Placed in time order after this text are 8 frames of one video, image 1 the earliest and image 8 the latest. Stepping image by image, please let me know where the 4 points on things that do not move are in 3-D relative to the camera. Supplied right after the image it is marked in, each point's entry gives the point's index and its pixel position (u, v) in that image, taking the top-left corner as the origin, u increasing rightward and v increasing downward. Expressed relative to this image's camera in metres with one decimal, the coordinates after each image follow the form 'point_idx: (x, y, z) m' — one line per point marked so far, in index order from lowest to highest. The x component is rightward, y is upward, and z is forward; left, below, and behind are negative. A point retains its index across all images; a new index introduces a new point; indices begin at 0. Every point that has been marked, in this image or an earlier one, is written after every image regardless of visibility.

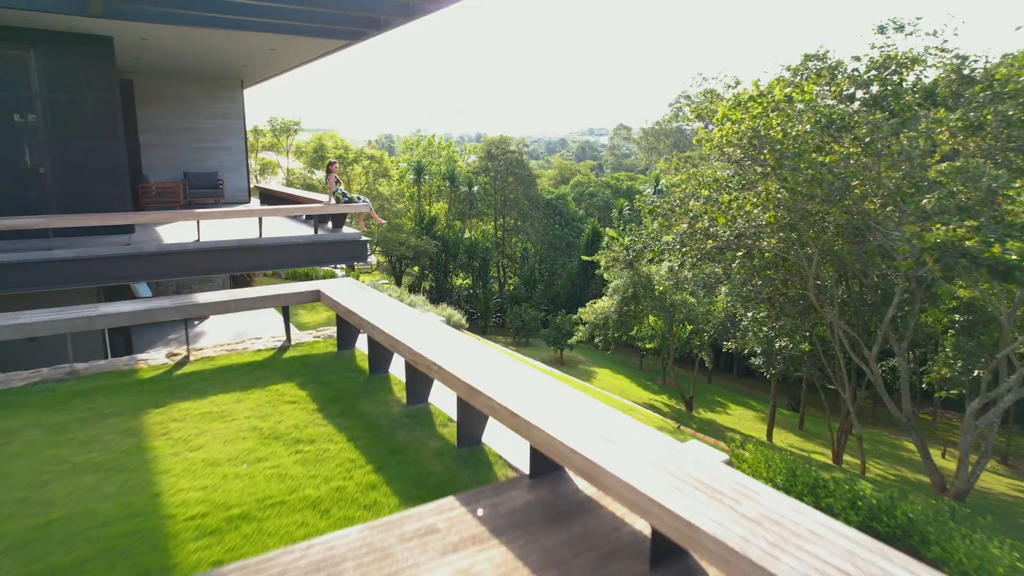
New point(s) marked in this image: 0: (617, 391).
0: (+2.8, -2.8, +19.0) m
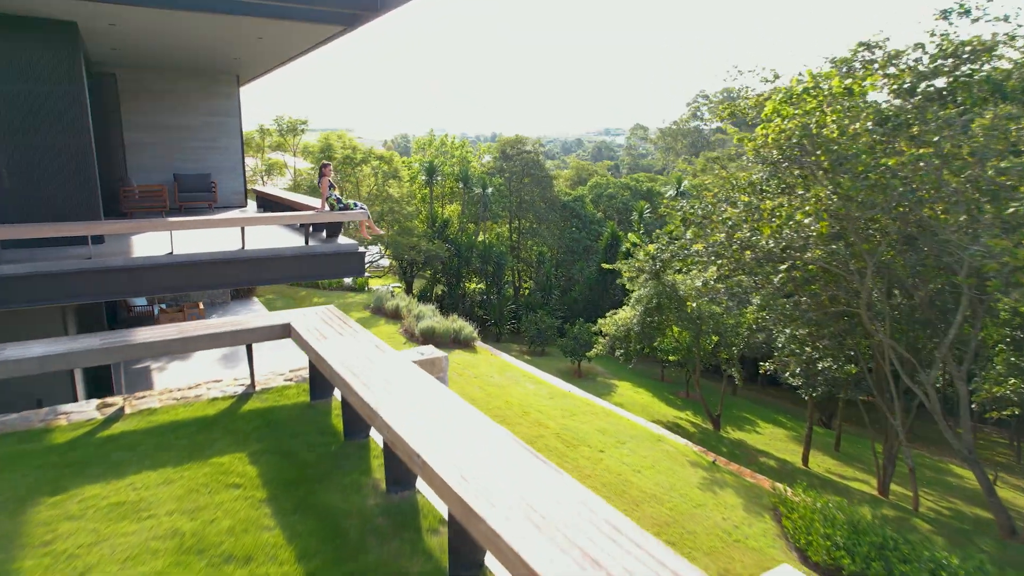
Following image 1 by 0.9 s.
0: (+3.2, -3.0, +17.9) m
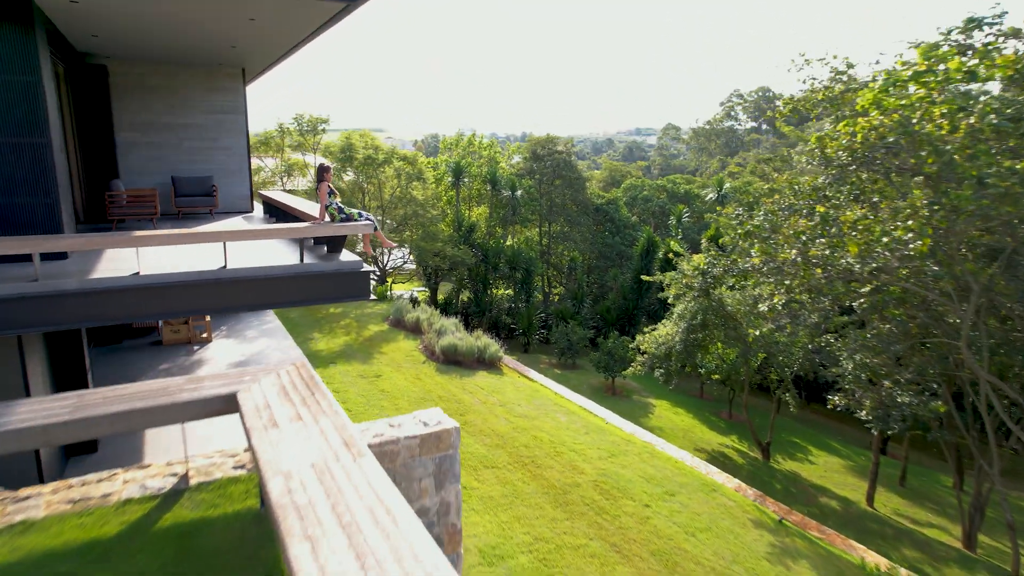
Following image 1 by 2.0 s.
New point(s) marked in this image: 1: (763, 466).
0: (+3.9, -3.3, +16.4) m
1: (+5.1, -3.6, +14.4) m
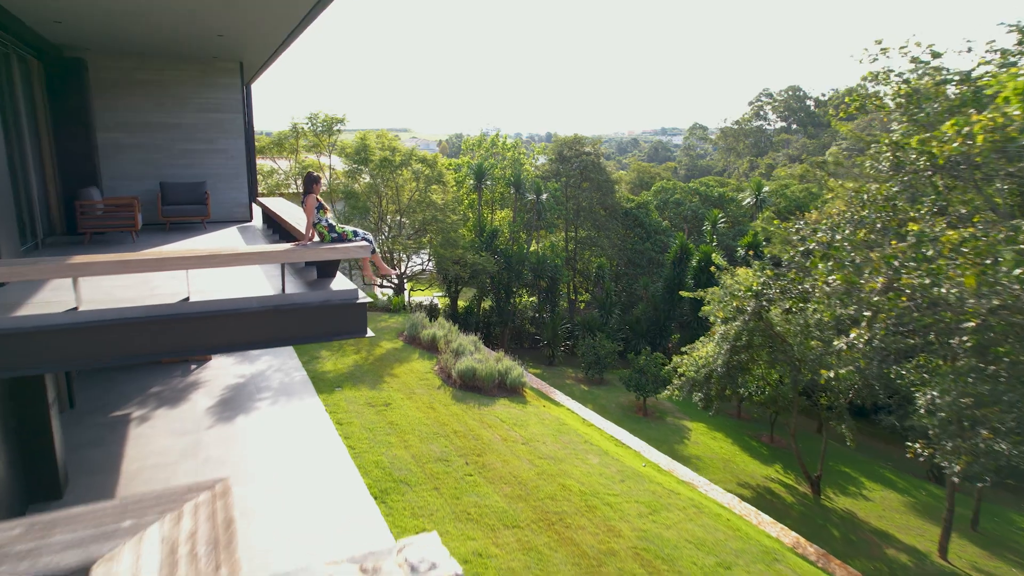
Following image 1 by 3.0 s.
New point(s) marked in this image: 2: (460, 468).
0: (+4.4, -3.6, +14.9) m
1: (+5.5, -3.9, +12.9) m
2: (-0.7, -2.3, +9.0) m
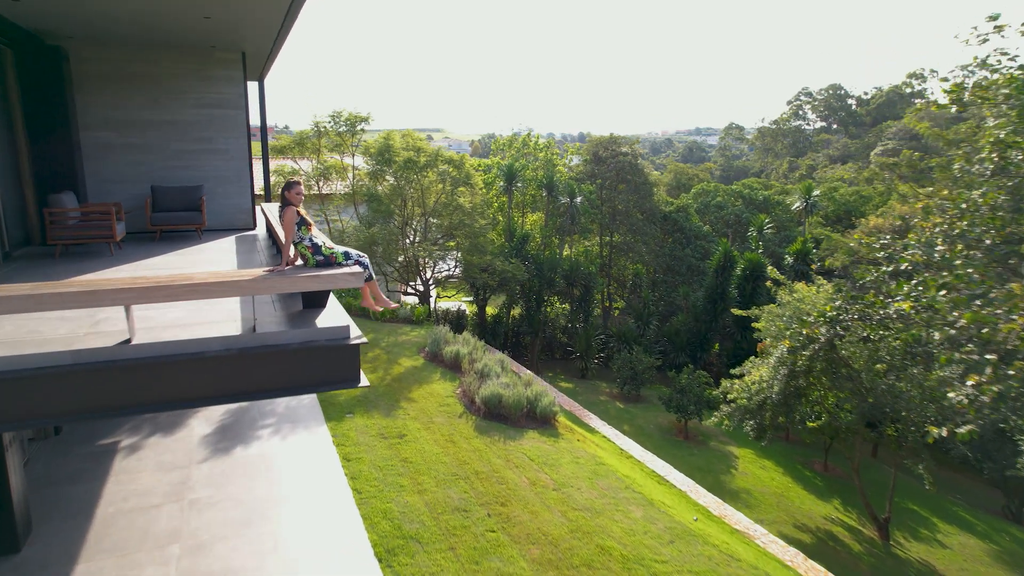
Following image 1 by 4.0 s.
0: (+4.9, -3.9, +13.4) m
1: (+6.0, -4.2, +11.3) m
2: (-0.3, -2.5, +7.7) m
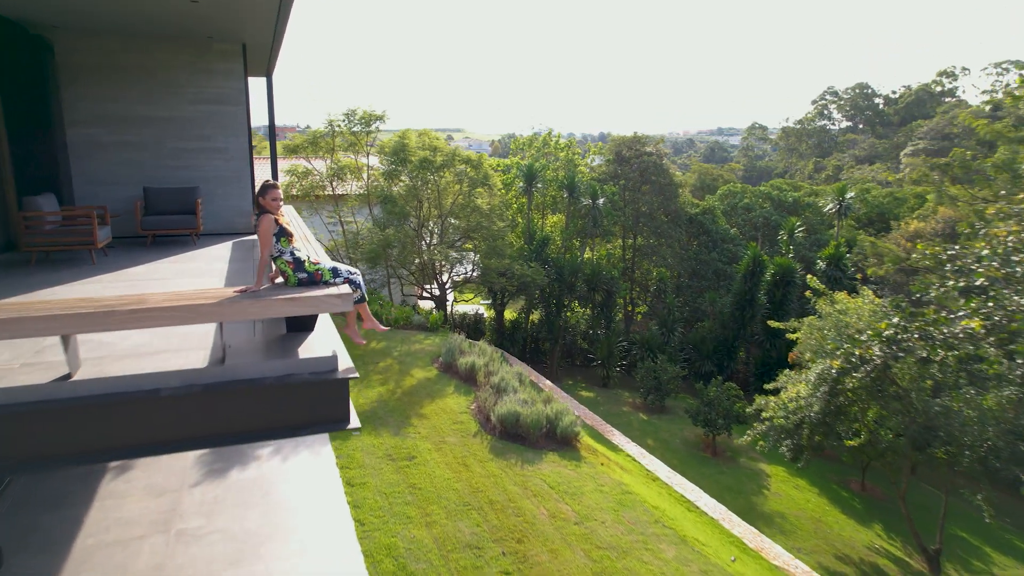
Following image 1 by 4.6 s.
0: (+5.2, -4.1, +12.5) m
1: (+6.2, -4.4, +10.4) m
2: (-0.2, -2.7, +7.0) m
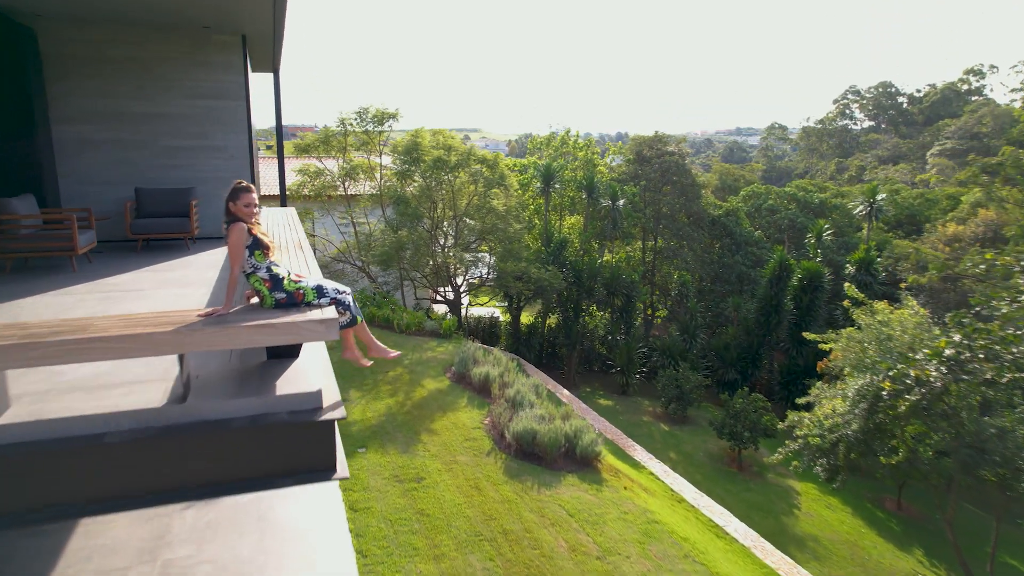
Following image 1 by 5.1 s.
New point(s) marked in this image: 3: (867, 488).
0: (+5.5, -4.2, +11.7) m
1: (+6.4, -4.6, +9.6) m
2: (0.0, -2.8, +6.3) m
3: (+7.3, -4.1, +14.6) m
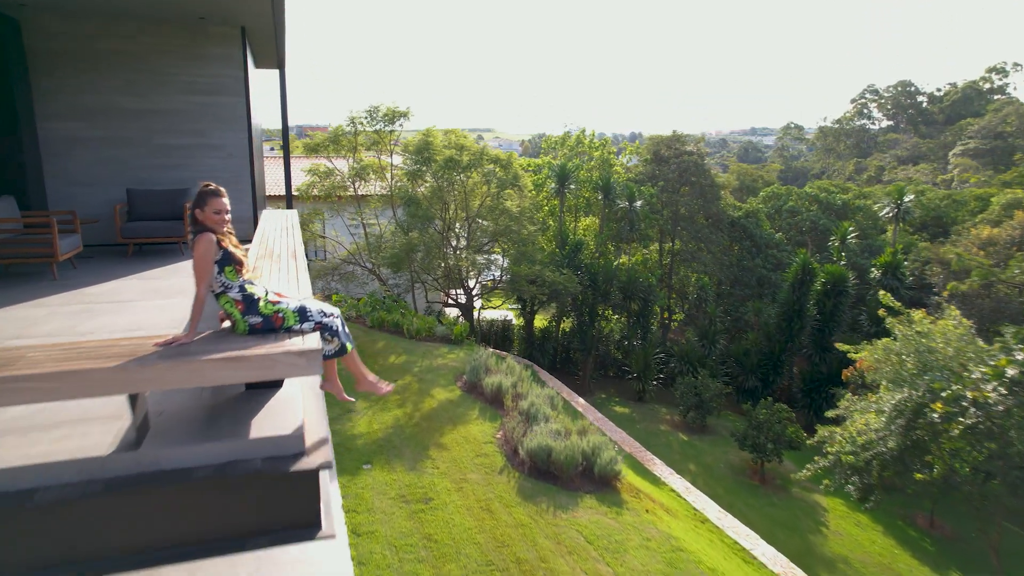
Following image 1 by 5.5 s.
0: (+5.7, -4.4, +11.1) m
1: (+6.6, -4.7, +8.9) m
2: (+0.1, -2.9, +5.8) m
3: (+7.6, -4.3, +13.9) m
